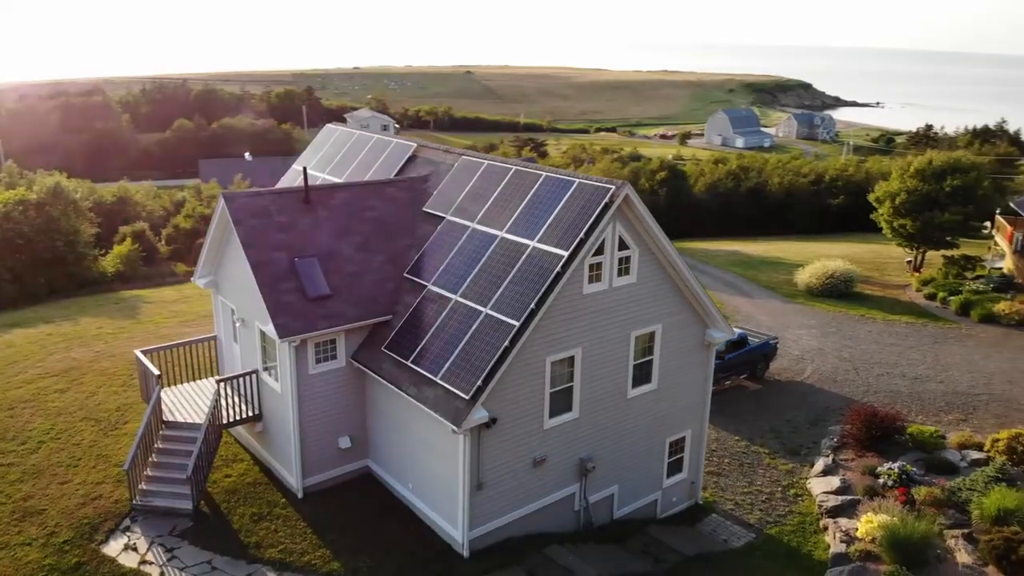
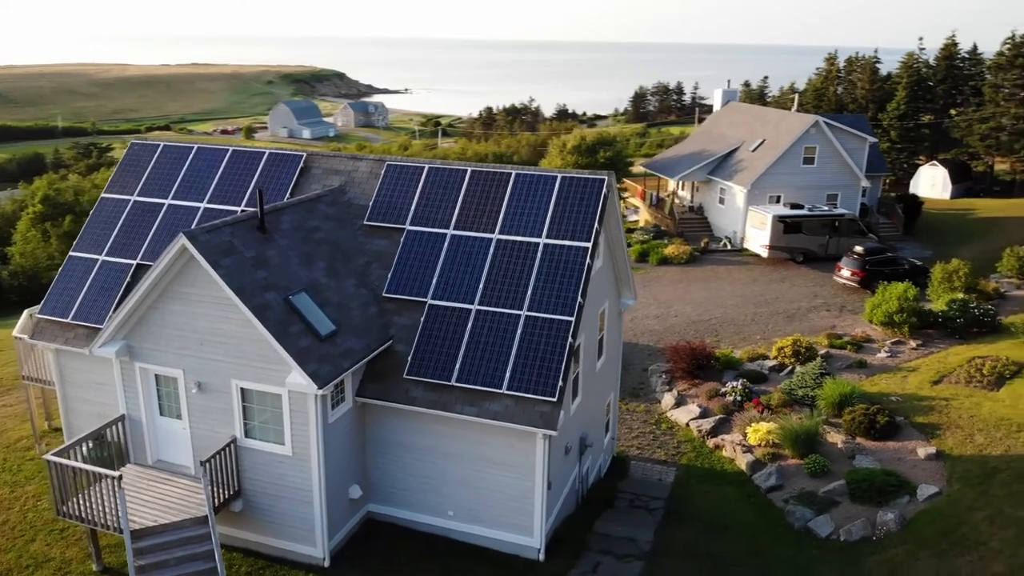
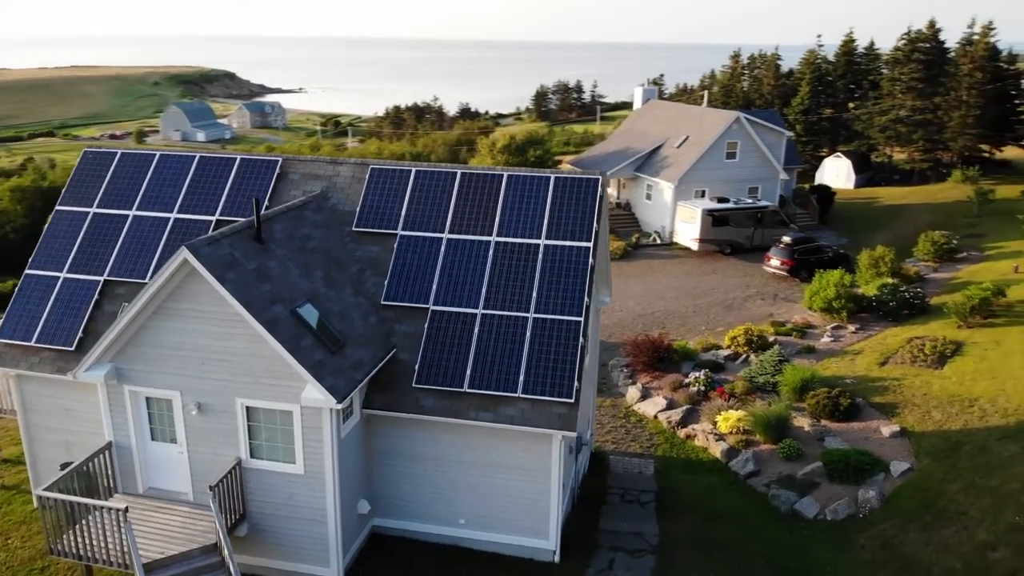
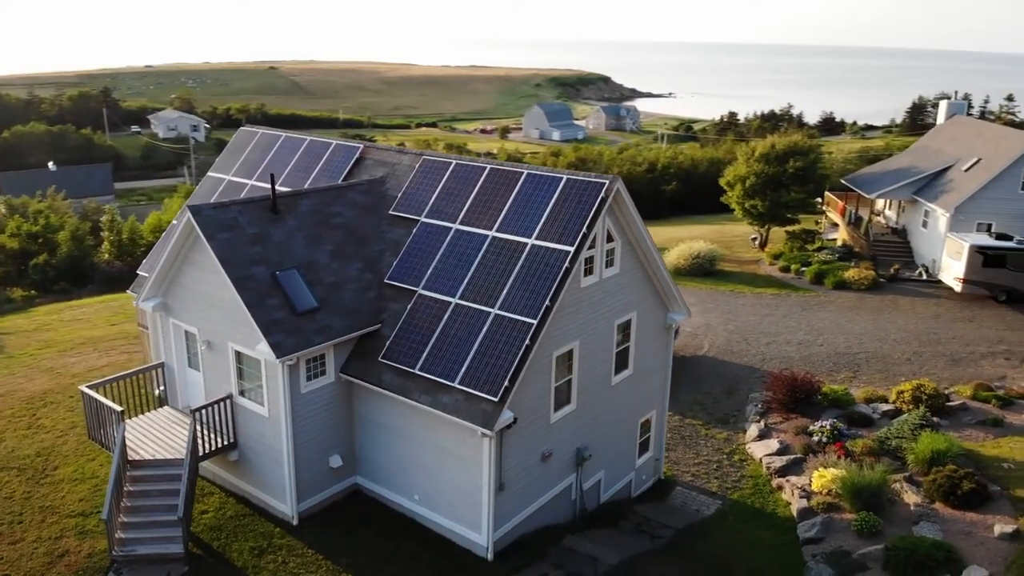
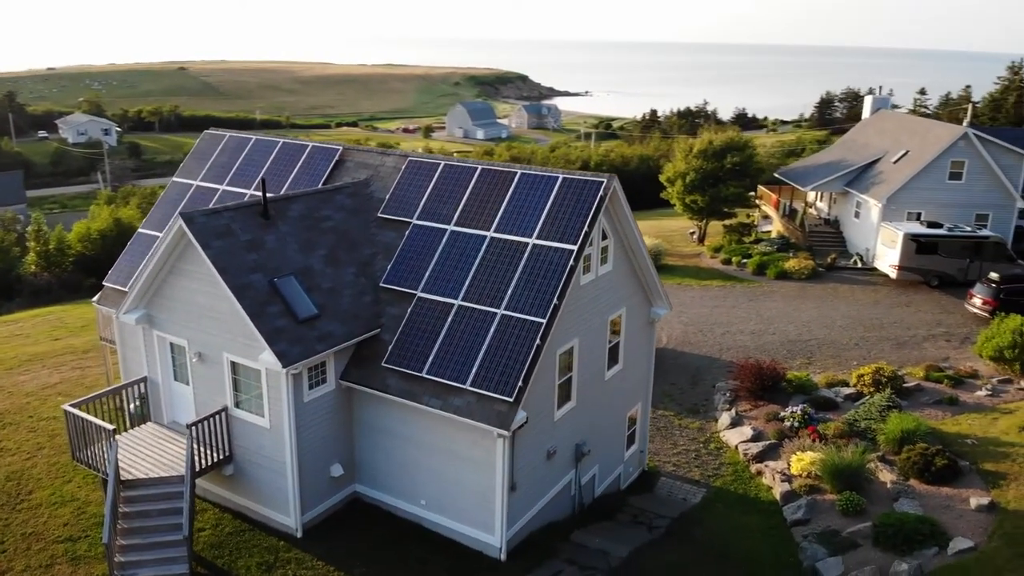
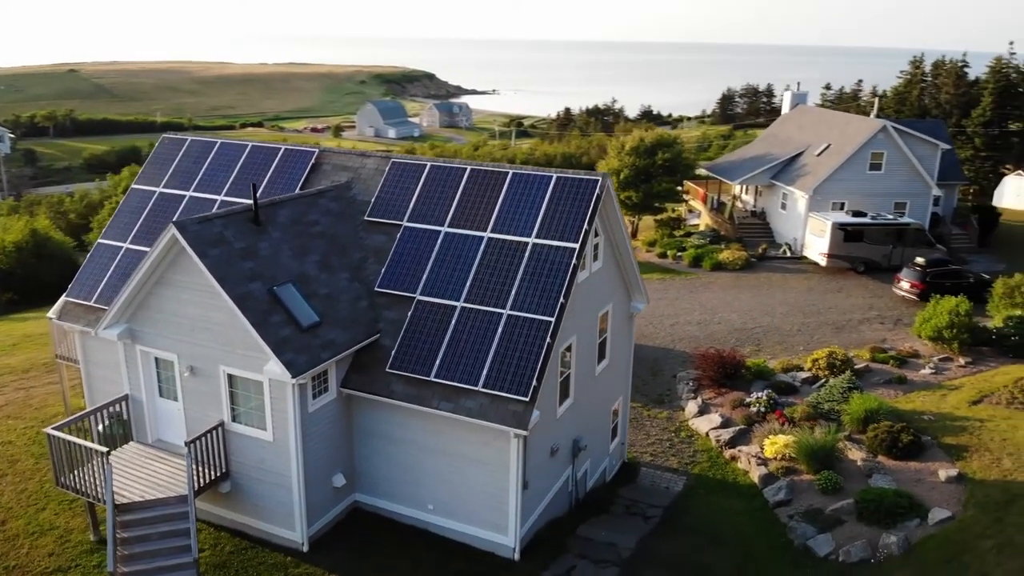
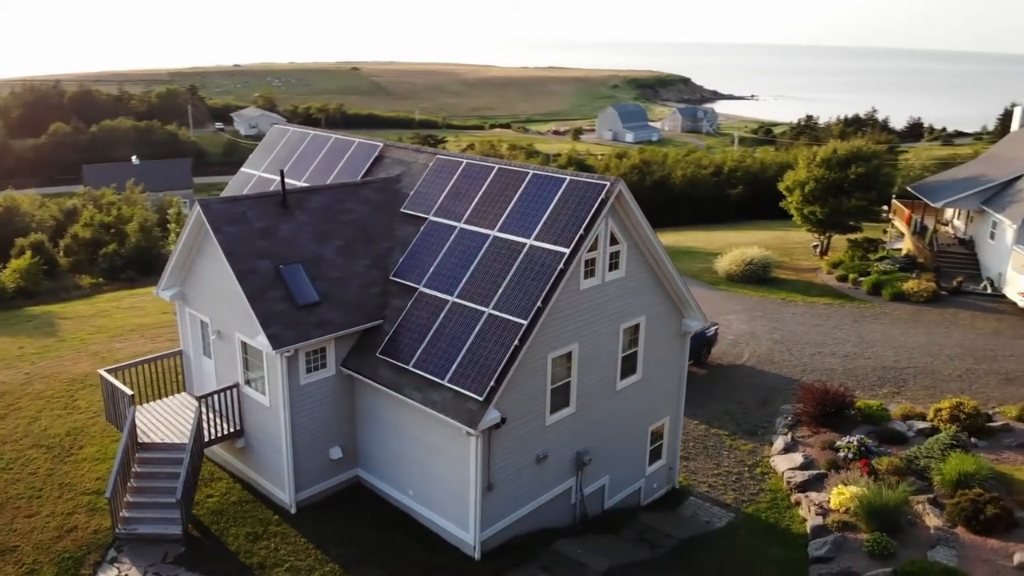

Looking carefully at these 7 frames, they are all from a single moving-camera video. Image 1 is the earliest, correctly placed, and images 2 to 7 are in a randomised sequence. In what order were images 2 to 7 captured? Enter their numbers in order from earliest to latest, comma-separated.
7, 4, 5, 6, 2, 3
